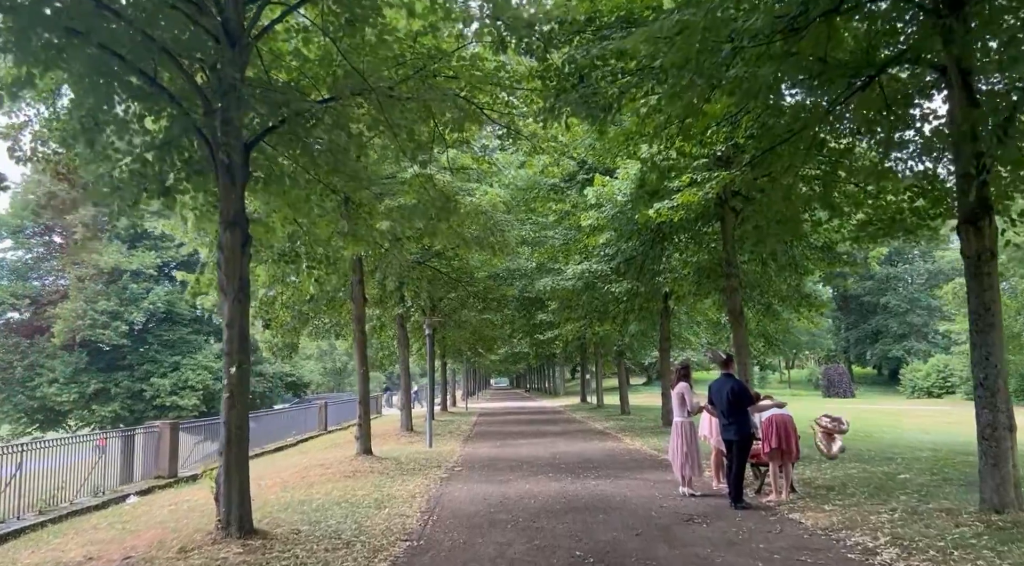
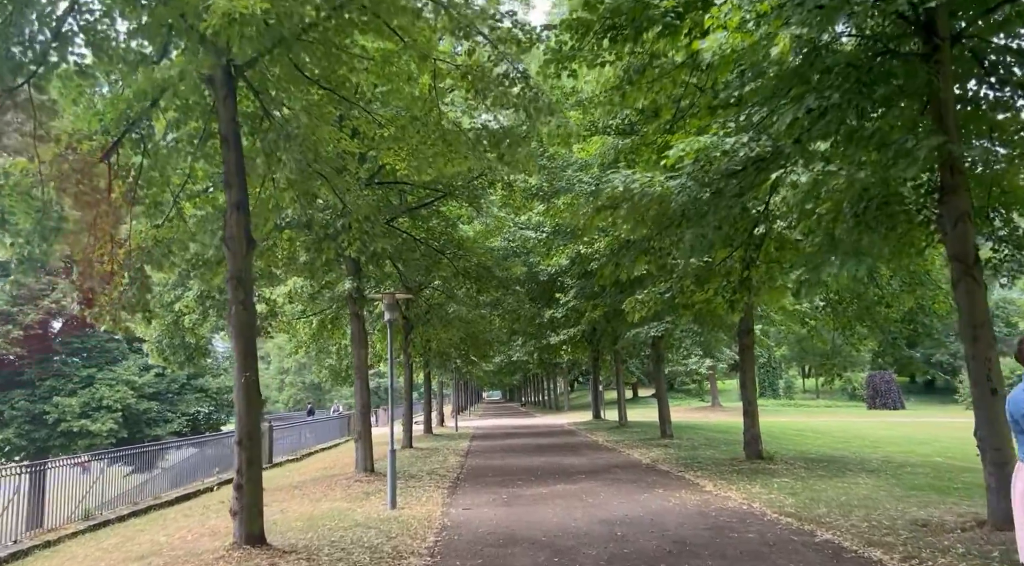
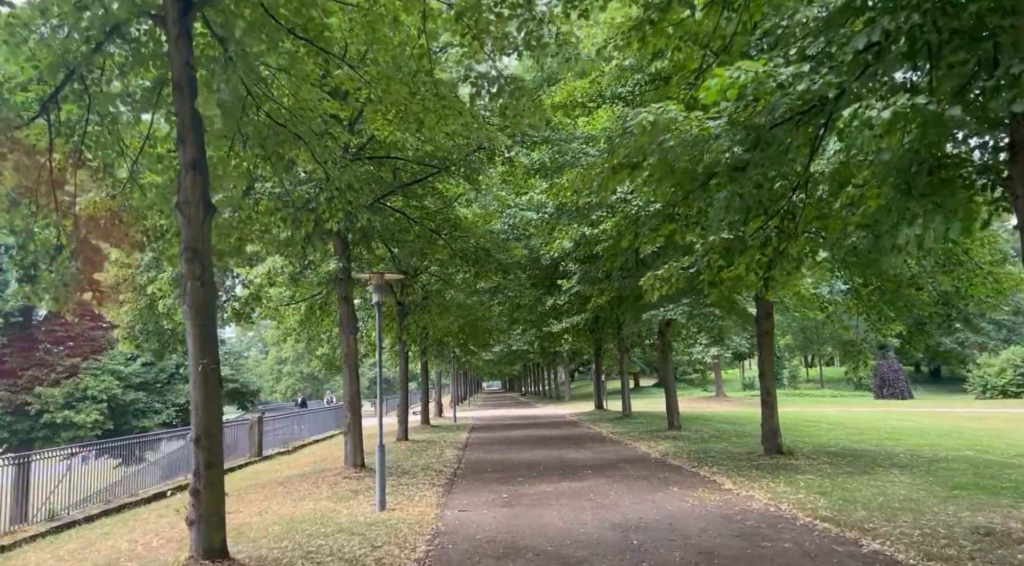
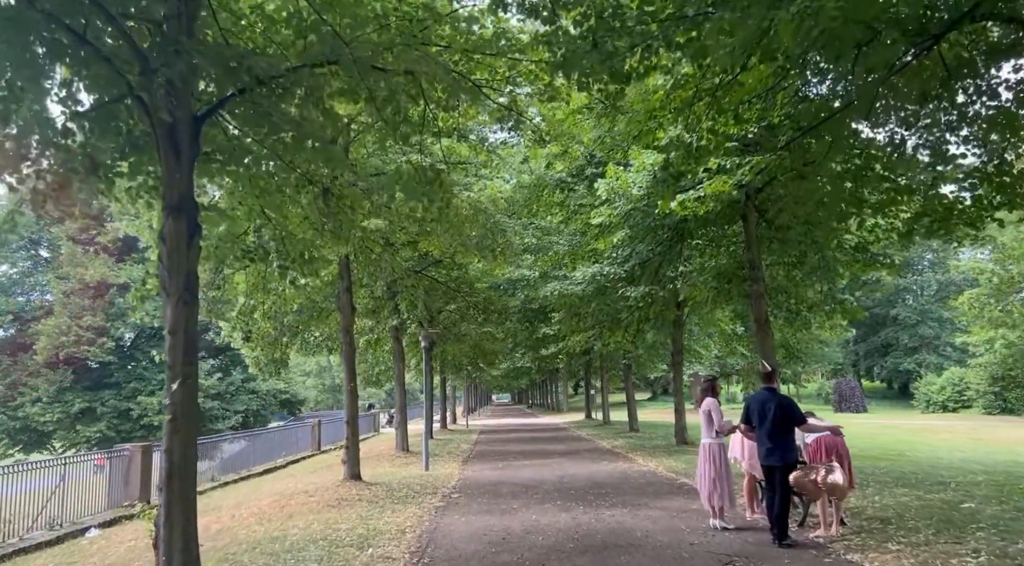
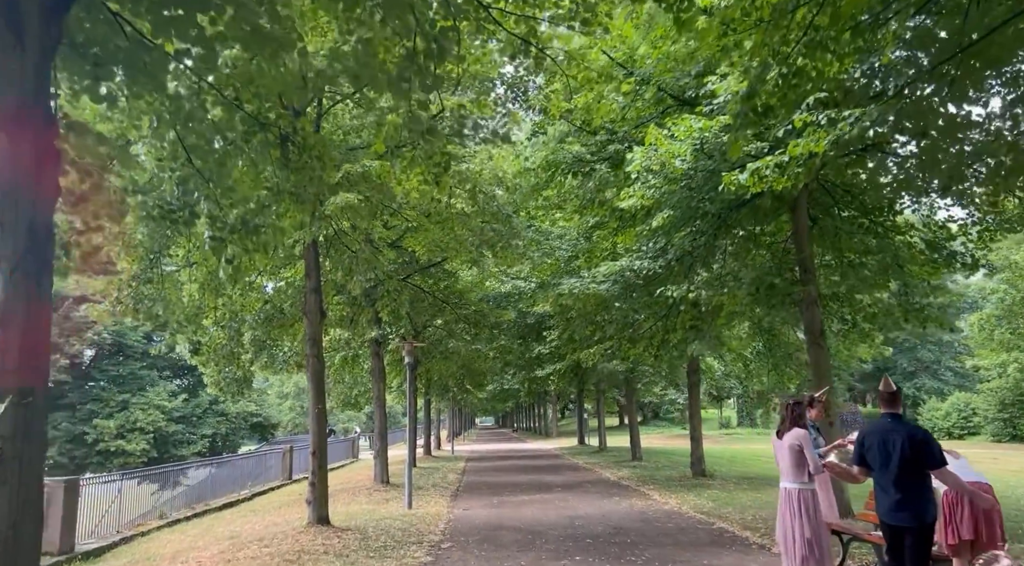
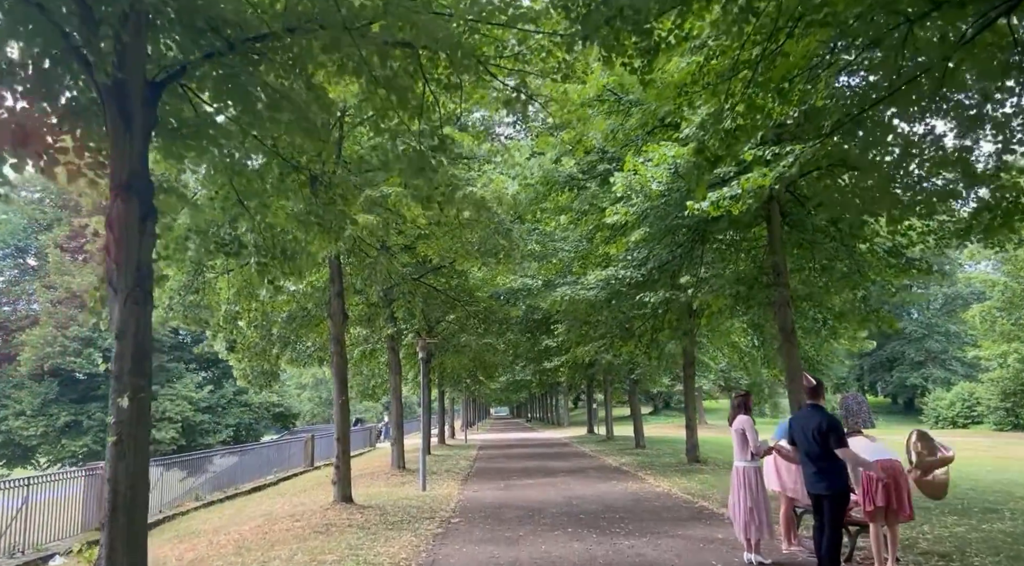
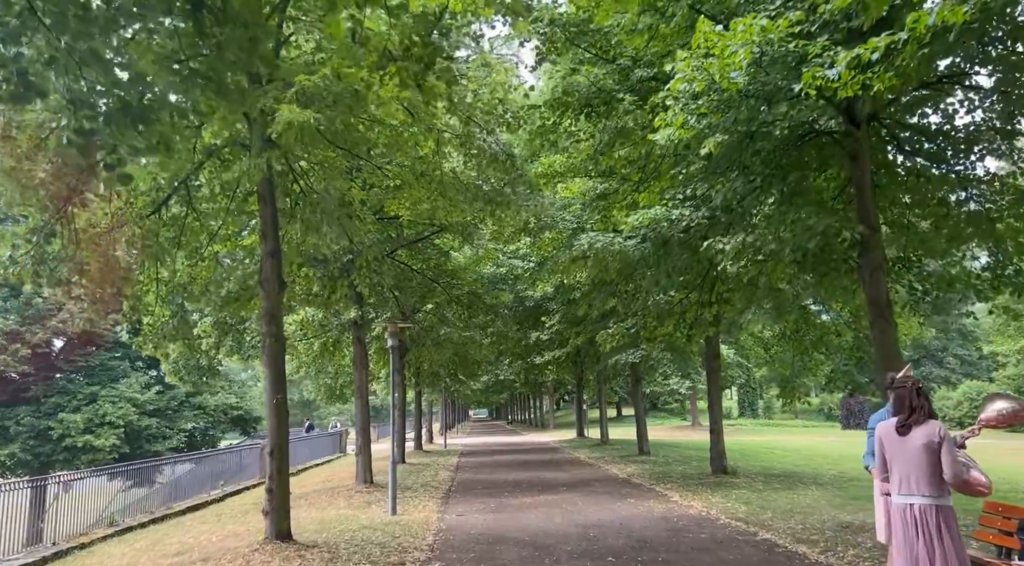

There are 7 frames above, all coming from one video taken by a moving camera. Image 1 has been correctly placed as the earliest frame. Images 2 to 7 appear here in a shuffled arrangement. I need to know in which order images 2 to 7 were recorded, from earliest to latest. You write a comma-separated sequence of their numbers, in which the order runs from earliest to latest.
4, 6, 5, 7, 2, 3
